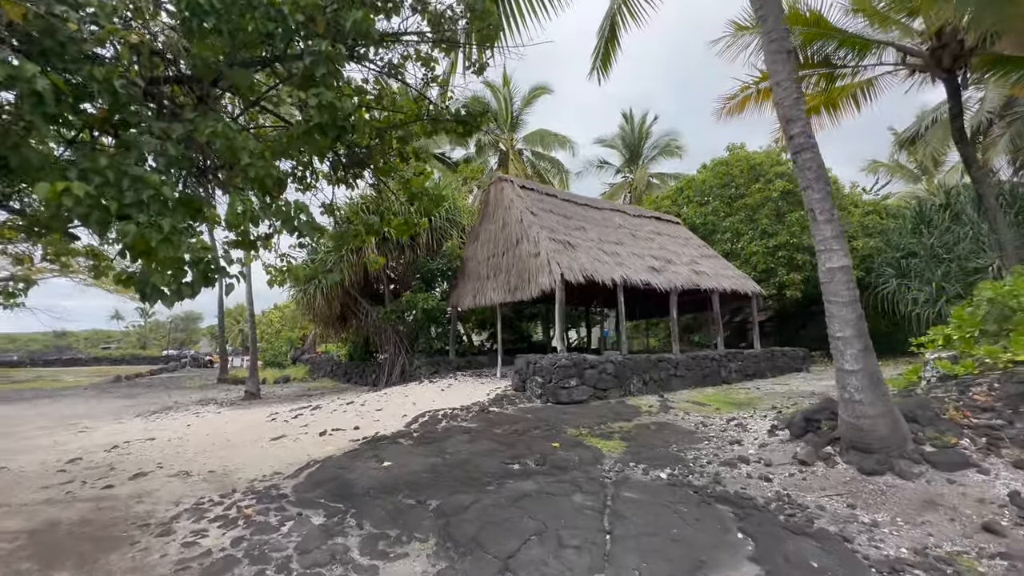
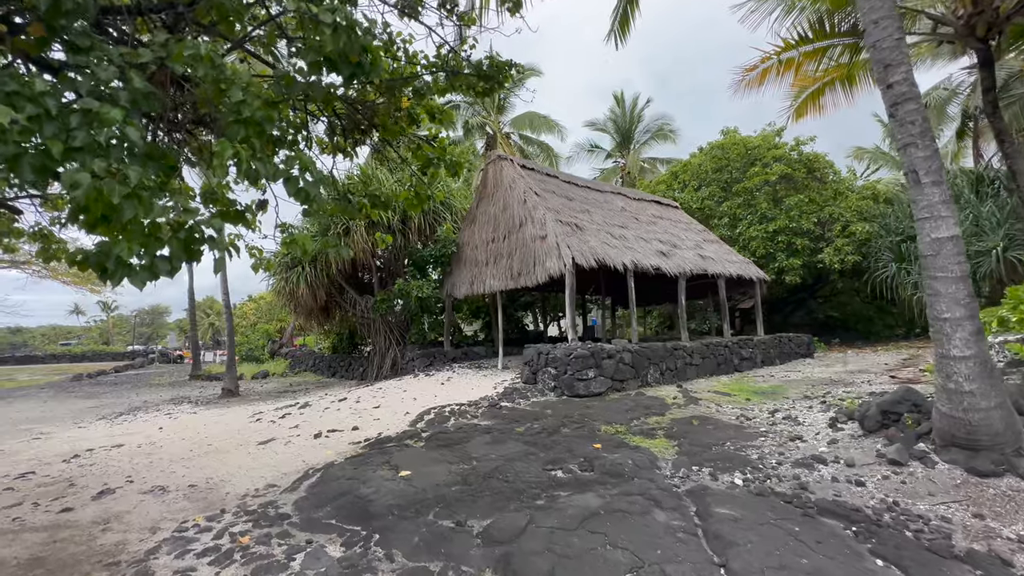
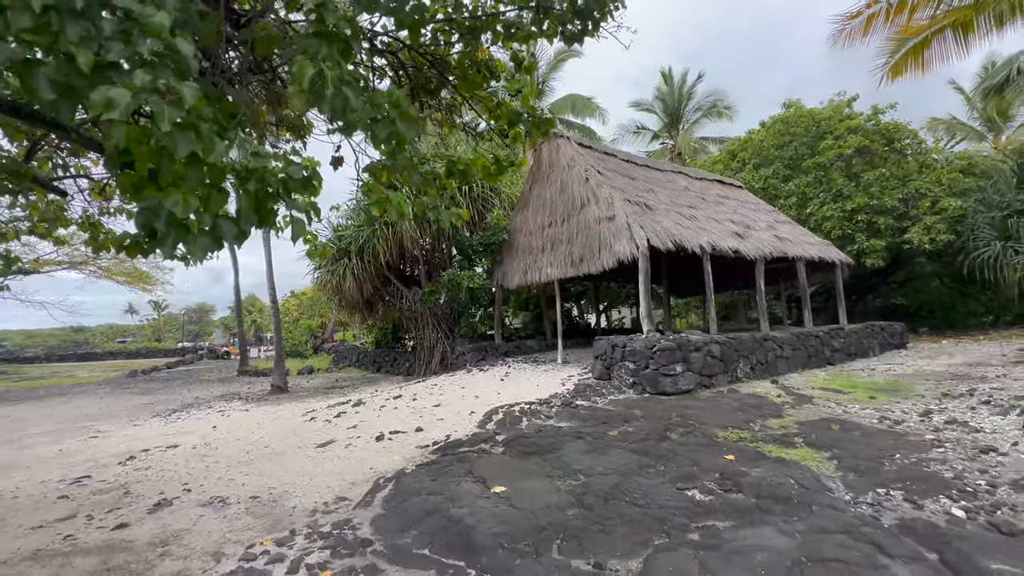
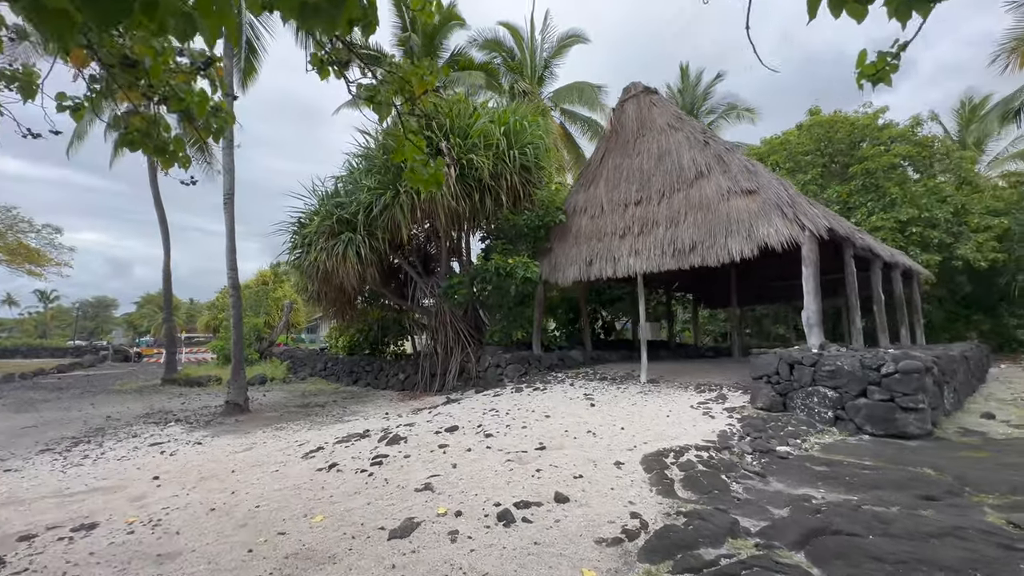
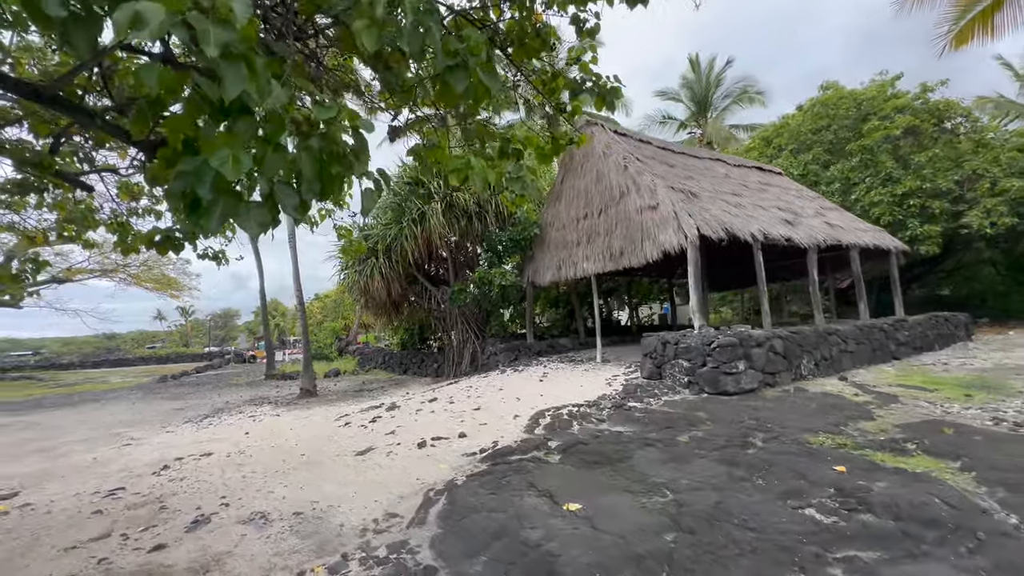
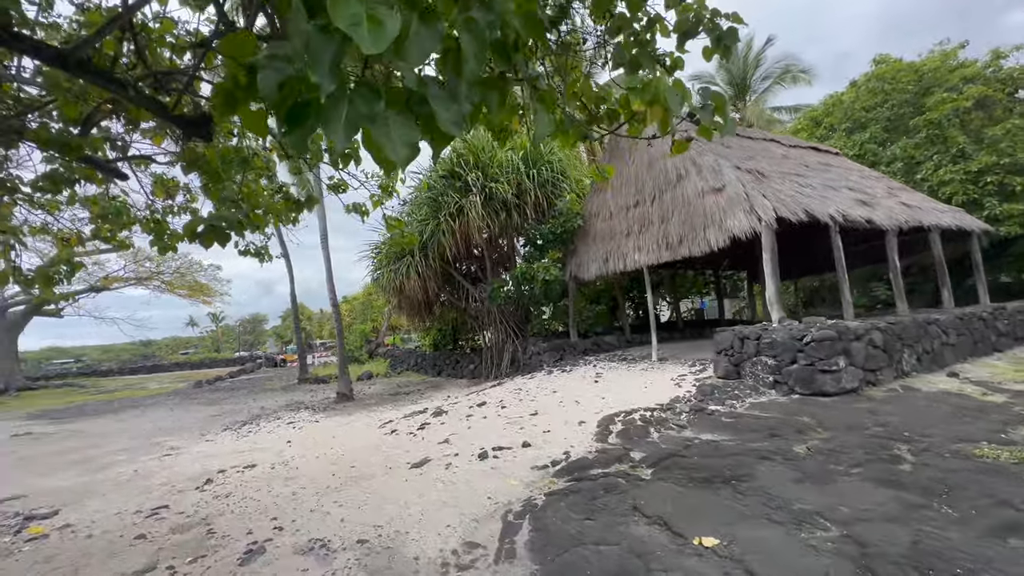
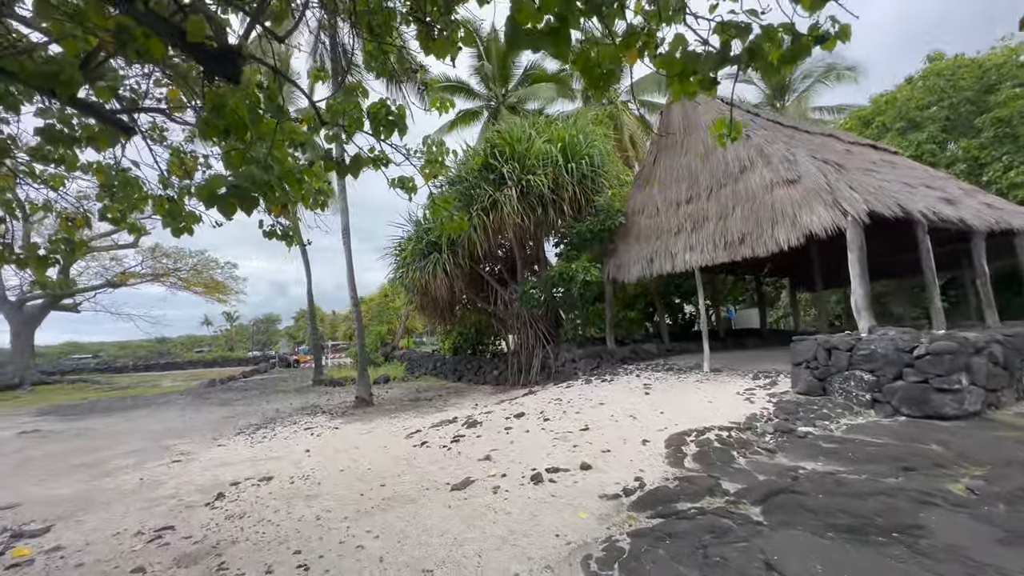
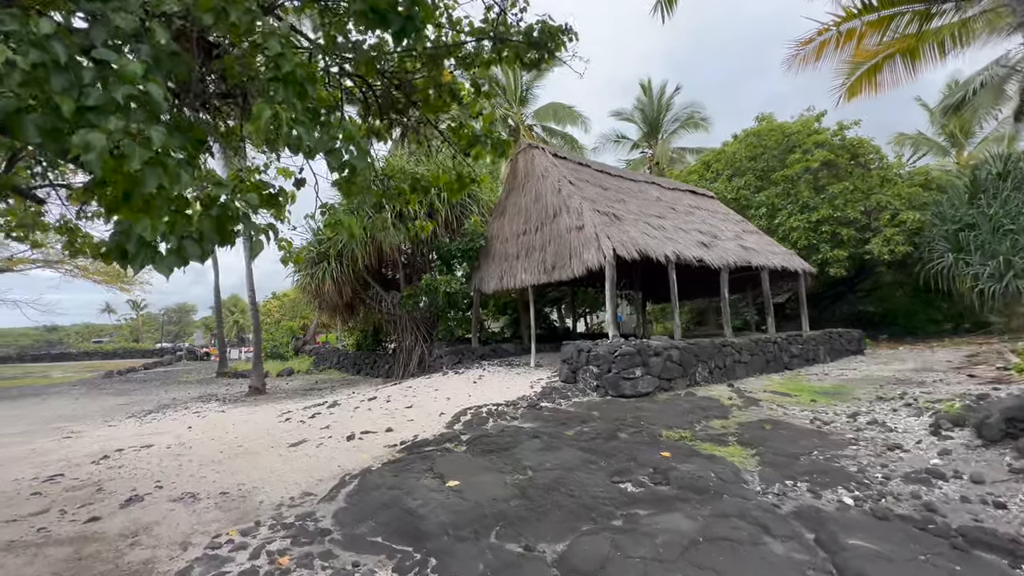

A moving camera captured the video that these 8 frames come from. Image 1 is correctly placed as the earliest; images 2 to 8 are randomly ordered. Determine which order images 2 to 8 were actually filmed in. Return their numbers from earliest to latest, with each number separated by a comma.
2, 8, 3, 5, 6, 7, 4
